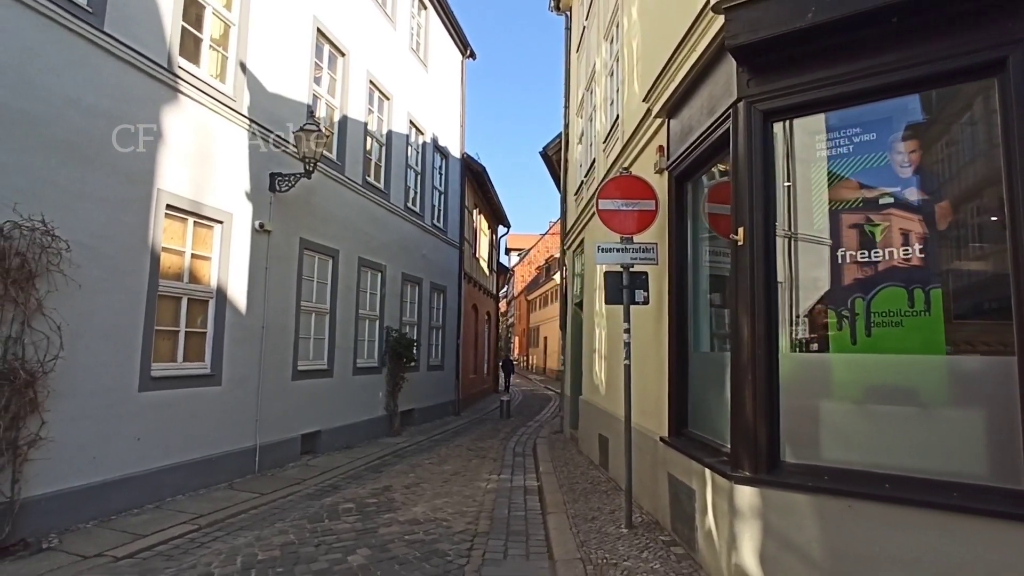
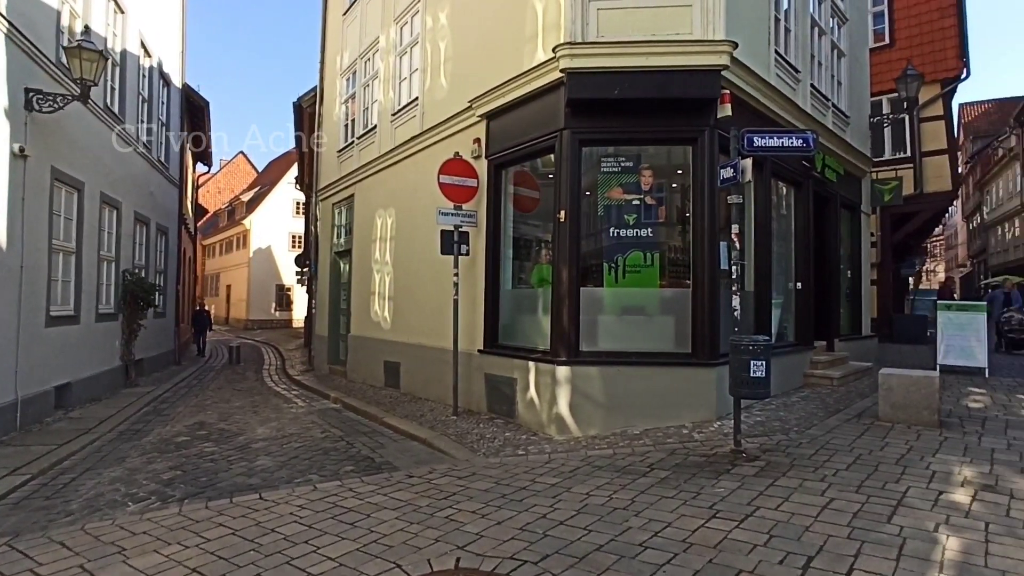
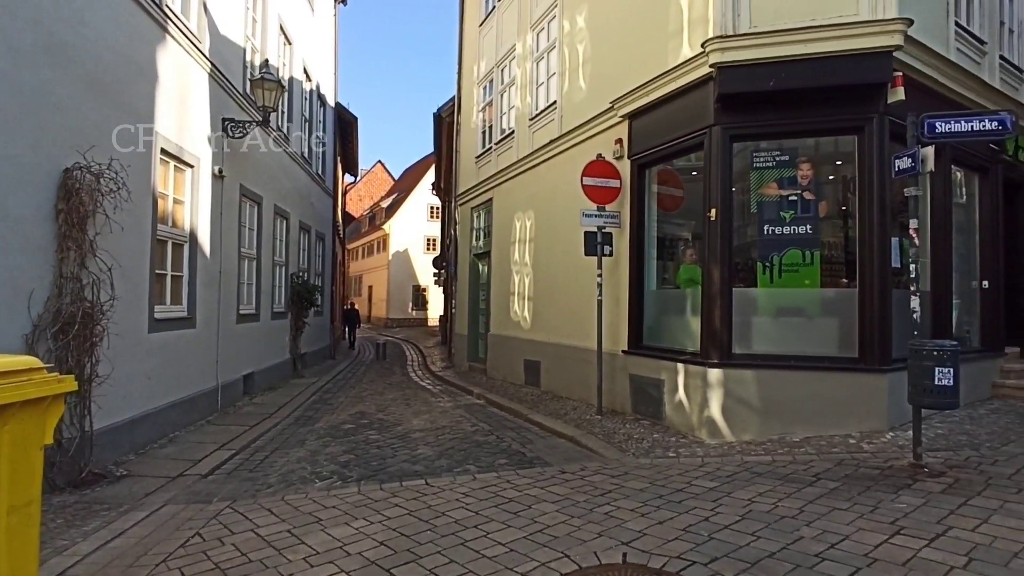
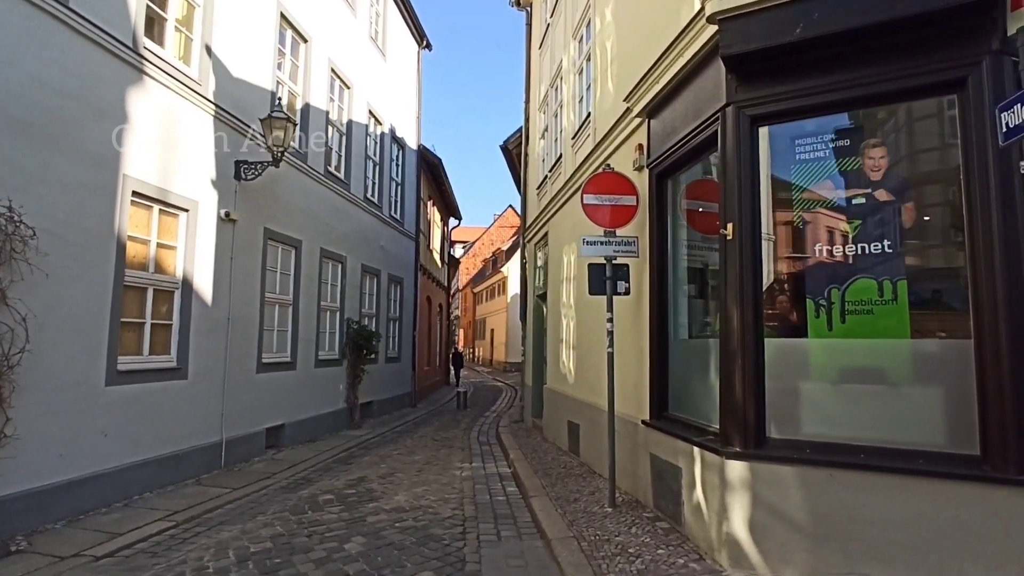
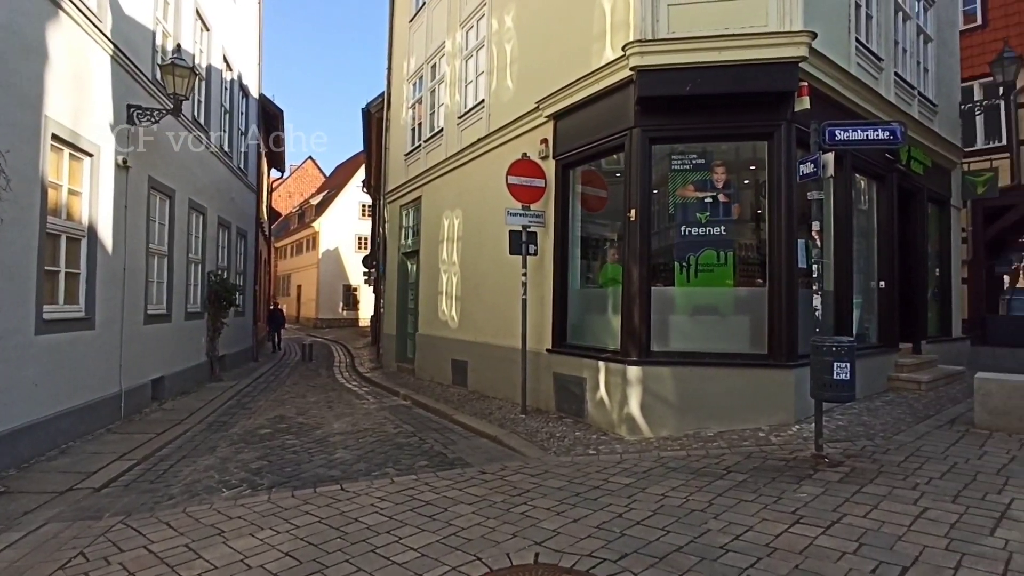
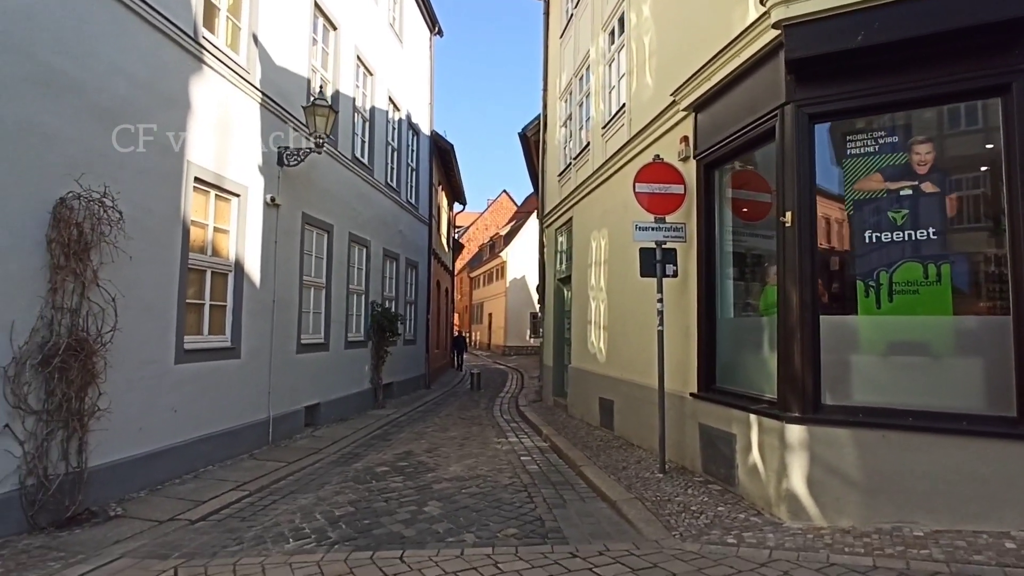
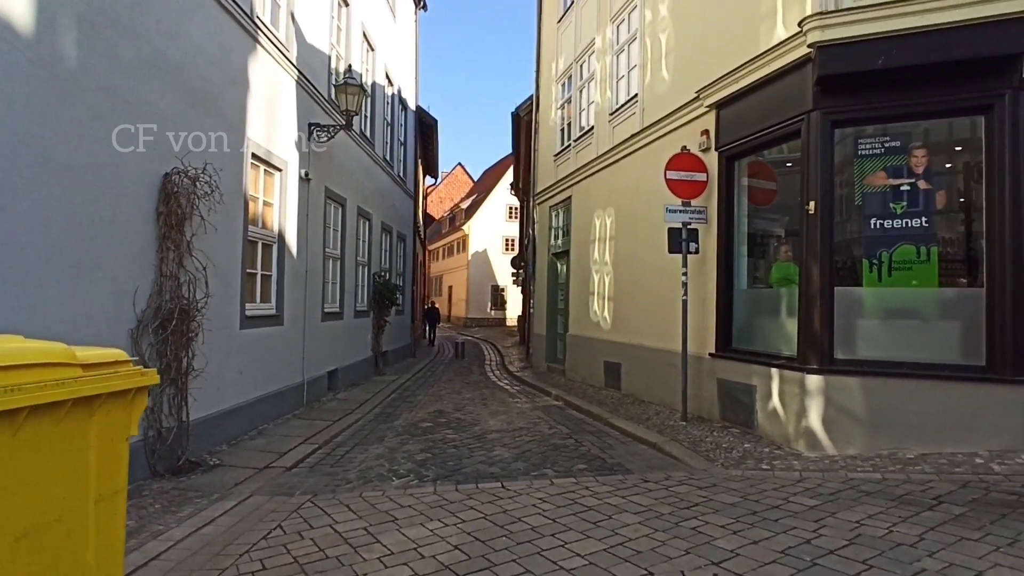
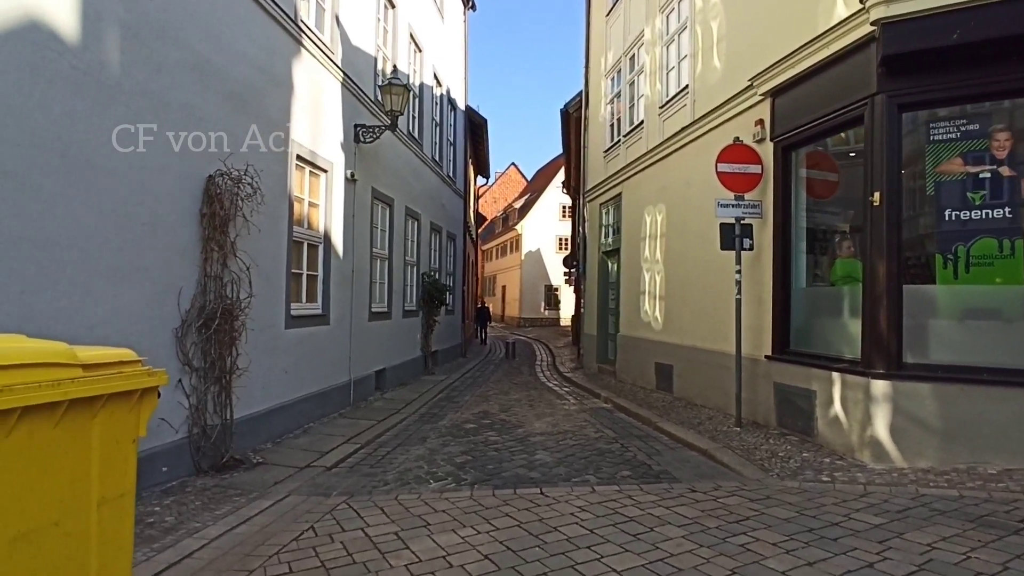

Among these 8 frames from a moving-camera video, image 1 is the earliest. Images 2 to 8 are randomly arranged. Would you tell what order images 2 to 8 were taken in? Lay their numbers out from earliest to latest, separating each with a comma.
4, 6, 8, 7, 3, 5, 2
